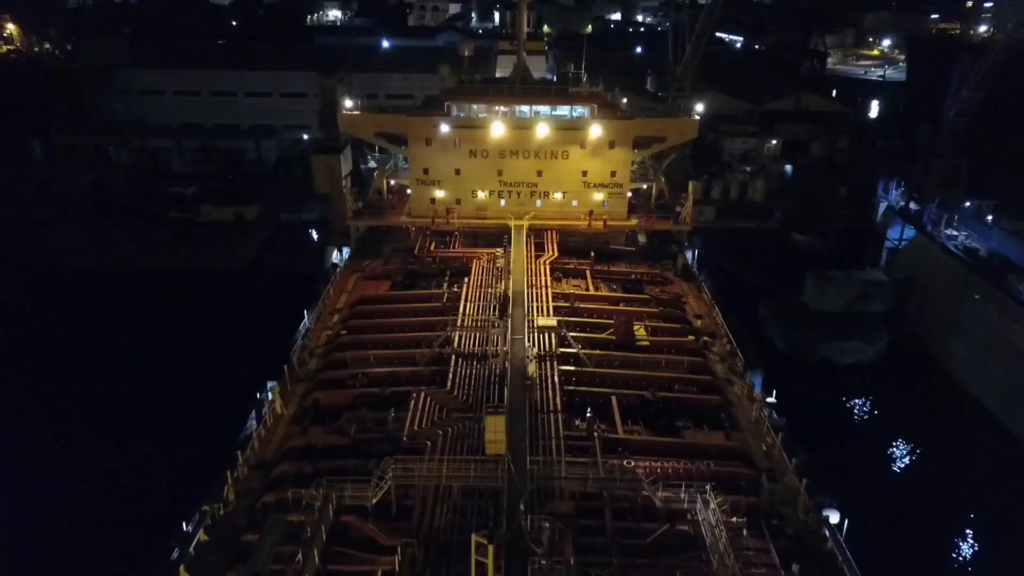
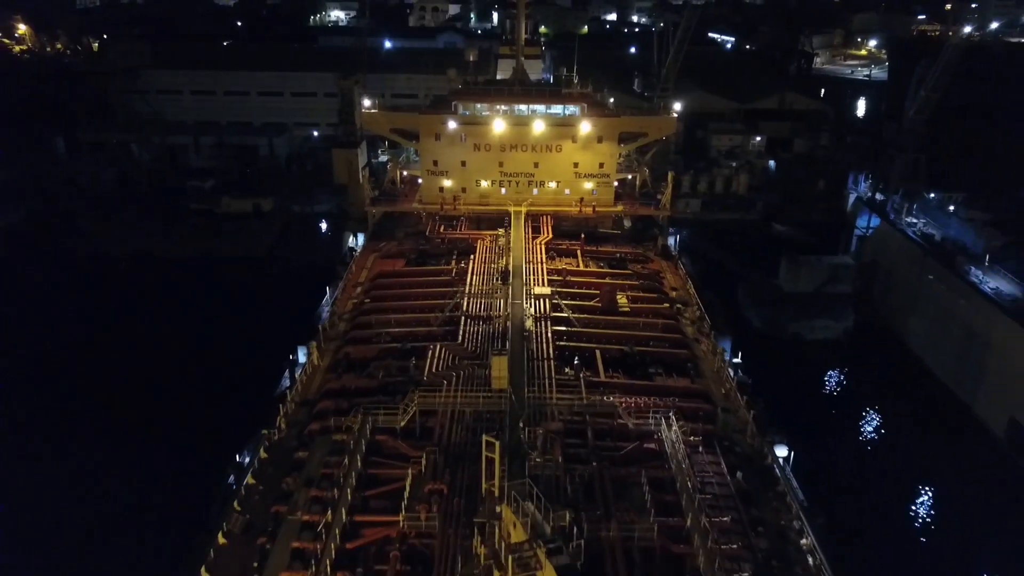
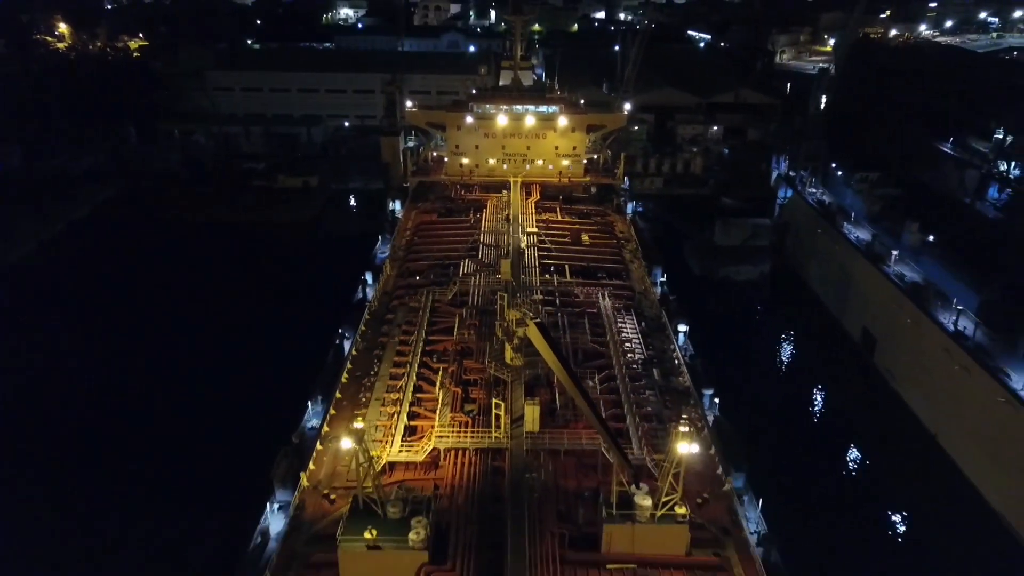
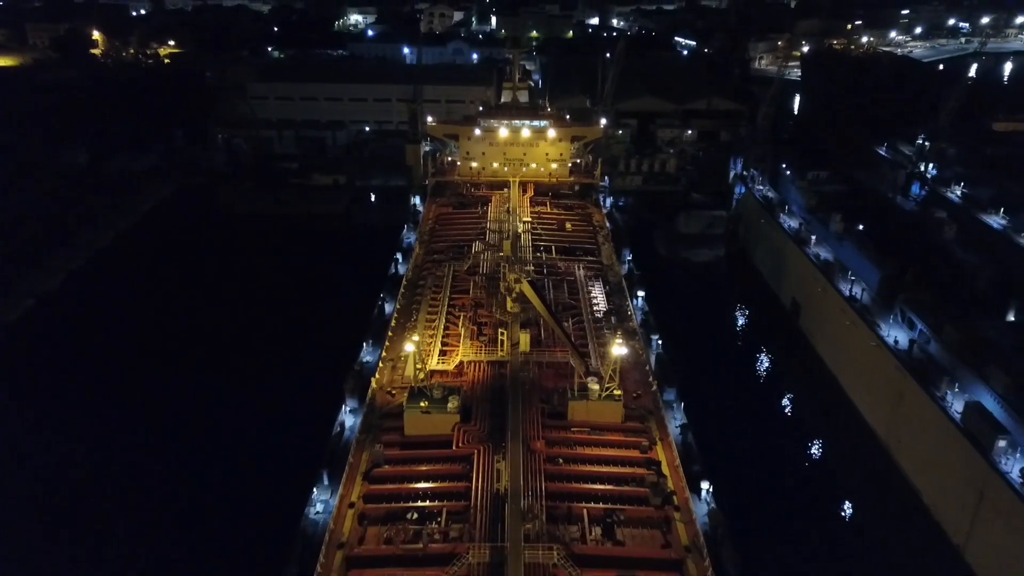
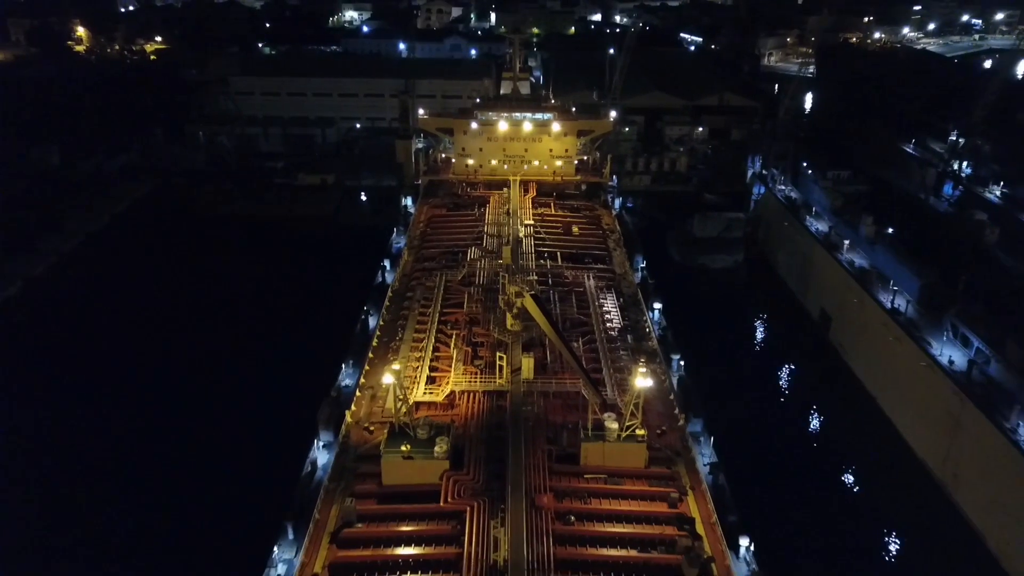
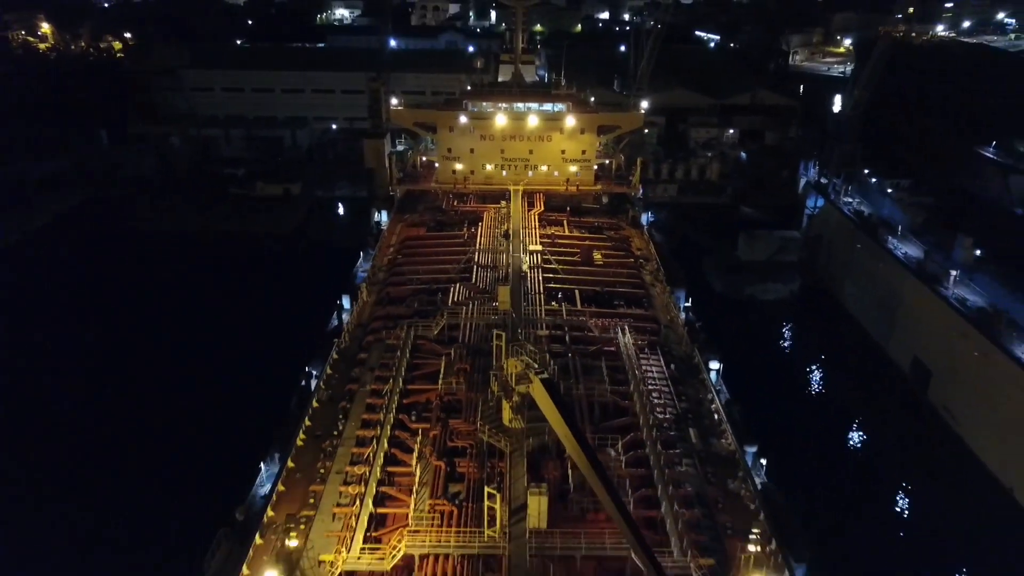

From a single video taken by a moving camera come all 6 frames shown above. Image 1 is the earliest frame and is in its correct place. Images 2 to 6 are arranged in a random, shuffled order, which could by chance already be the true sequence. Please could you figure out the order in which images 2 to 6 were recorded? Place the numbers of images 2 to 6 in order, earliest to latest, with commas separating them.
2, 6, 3, 5, 4
